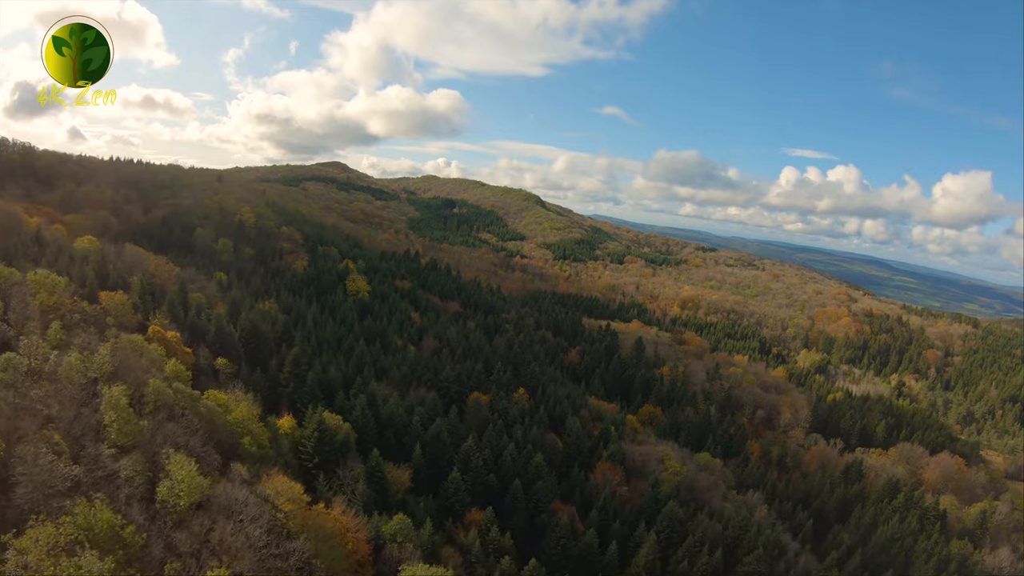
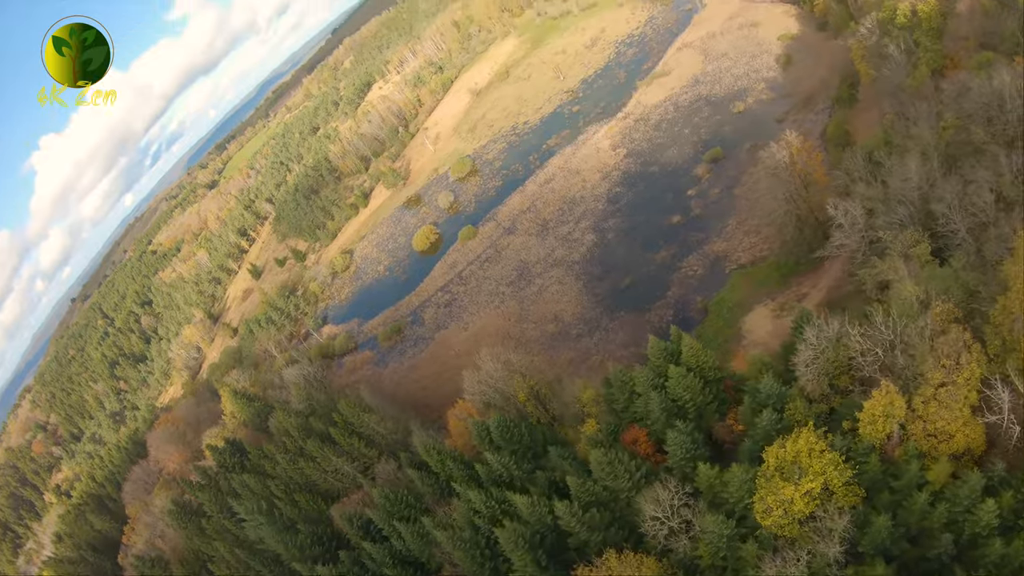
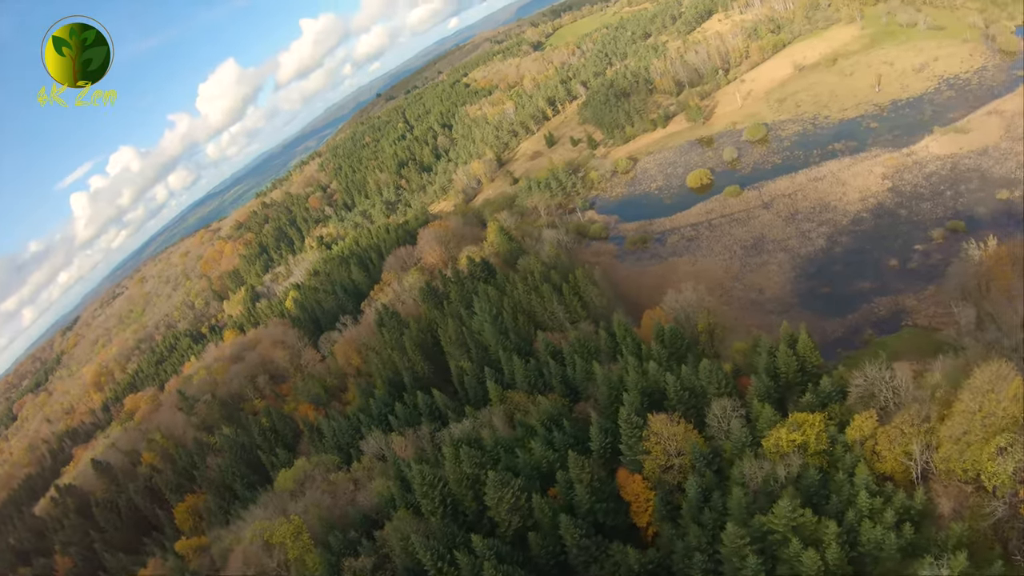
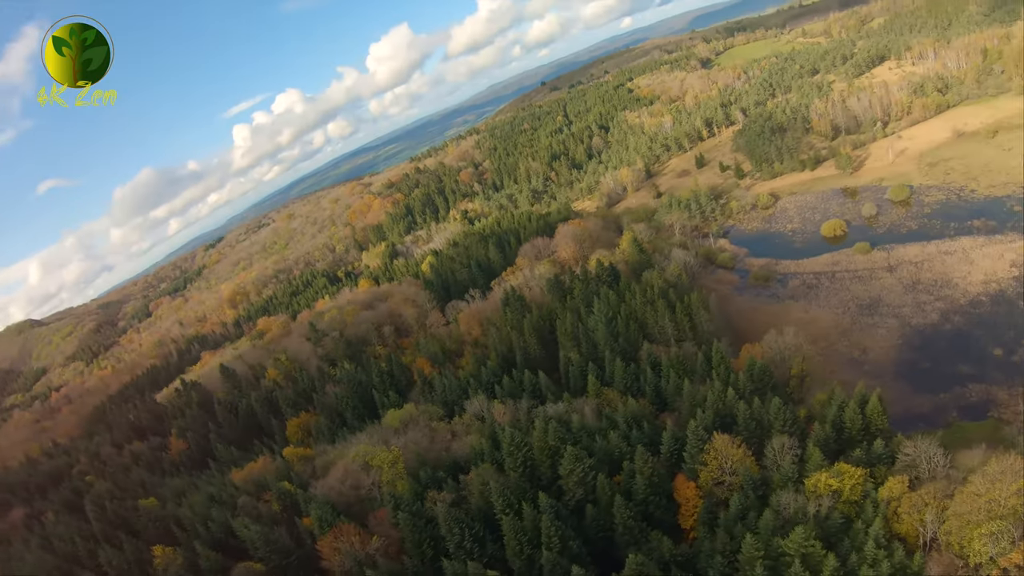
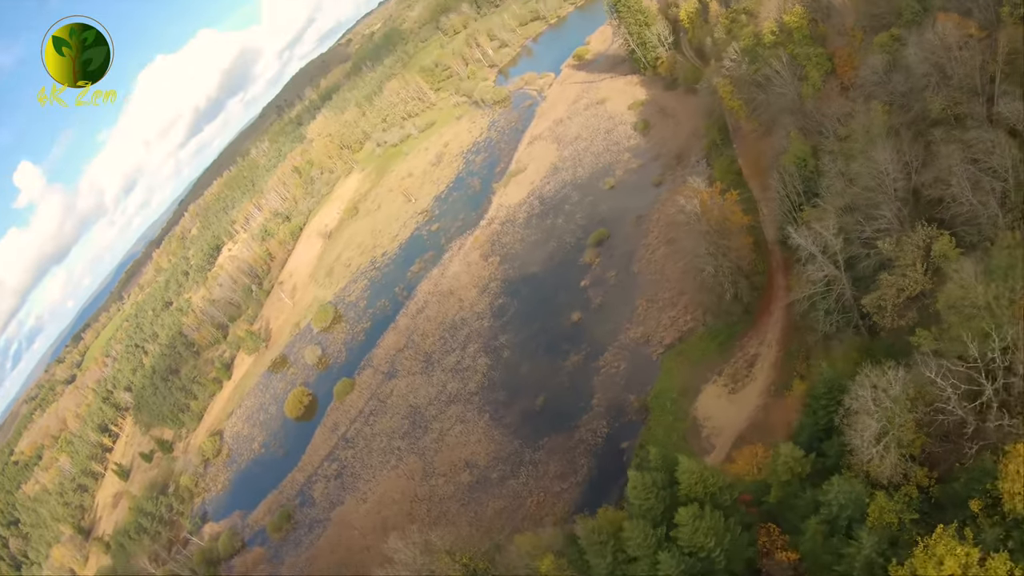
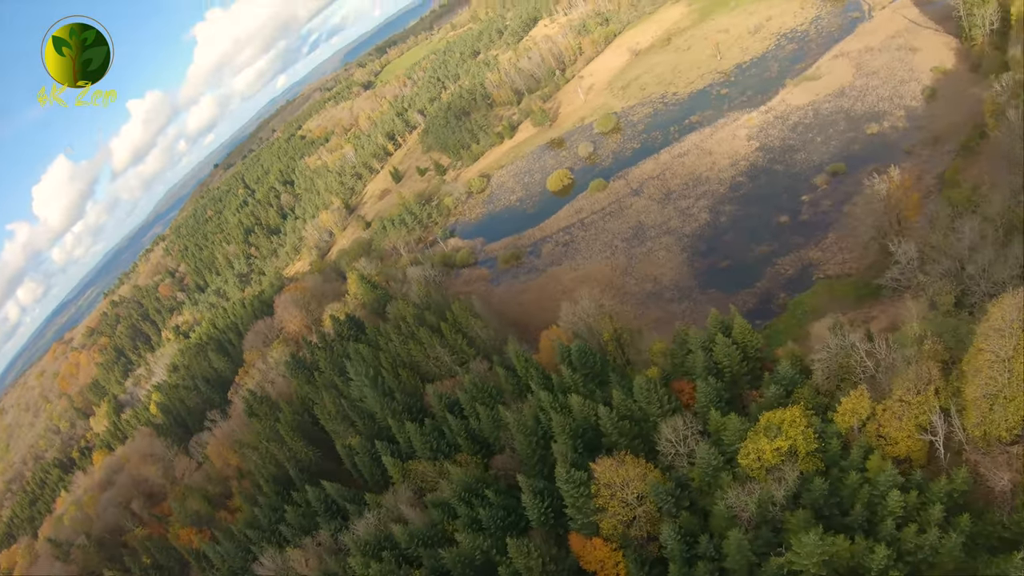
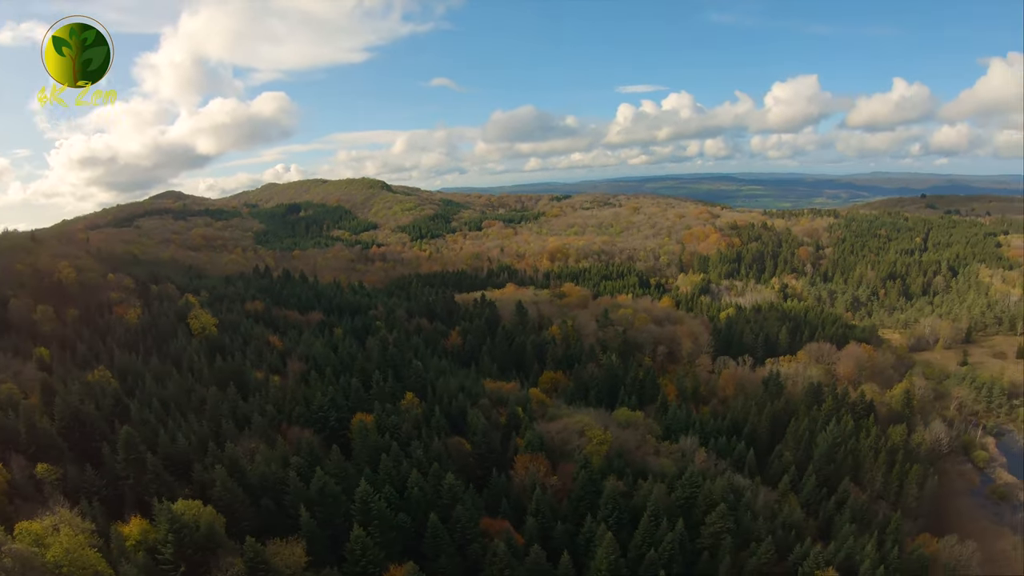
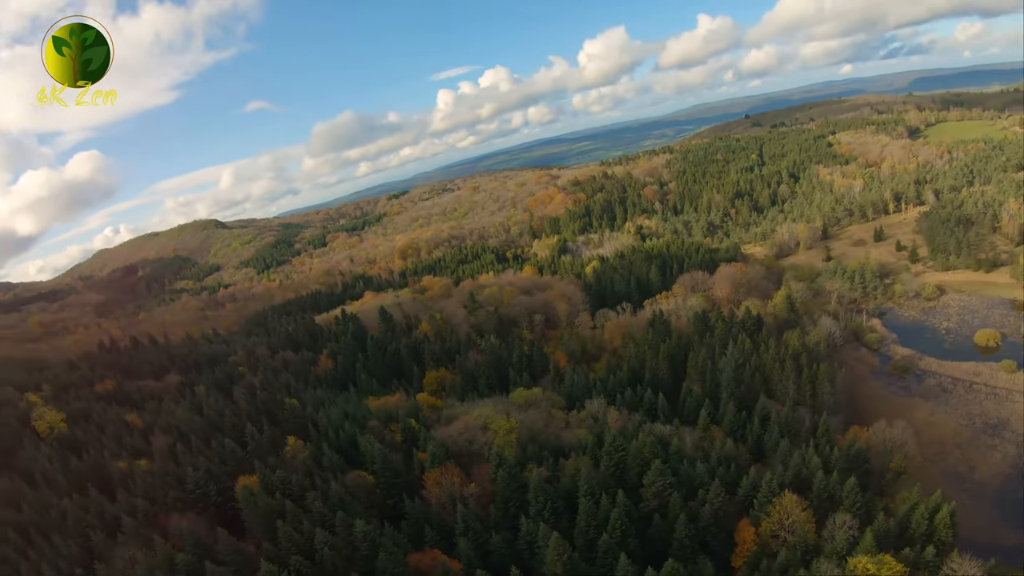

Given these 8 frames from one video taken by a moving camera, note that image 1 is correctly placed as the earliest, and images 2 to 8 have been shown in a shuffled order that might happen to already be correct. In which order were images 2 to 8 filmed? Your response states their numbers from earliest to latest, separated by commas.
7, 8, 4, 3, 6, 2, 5
